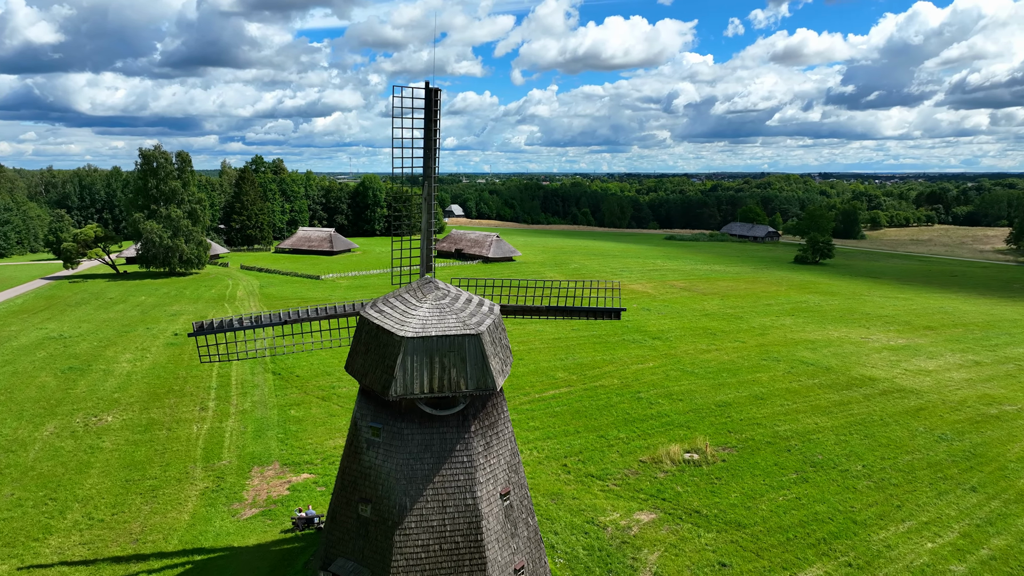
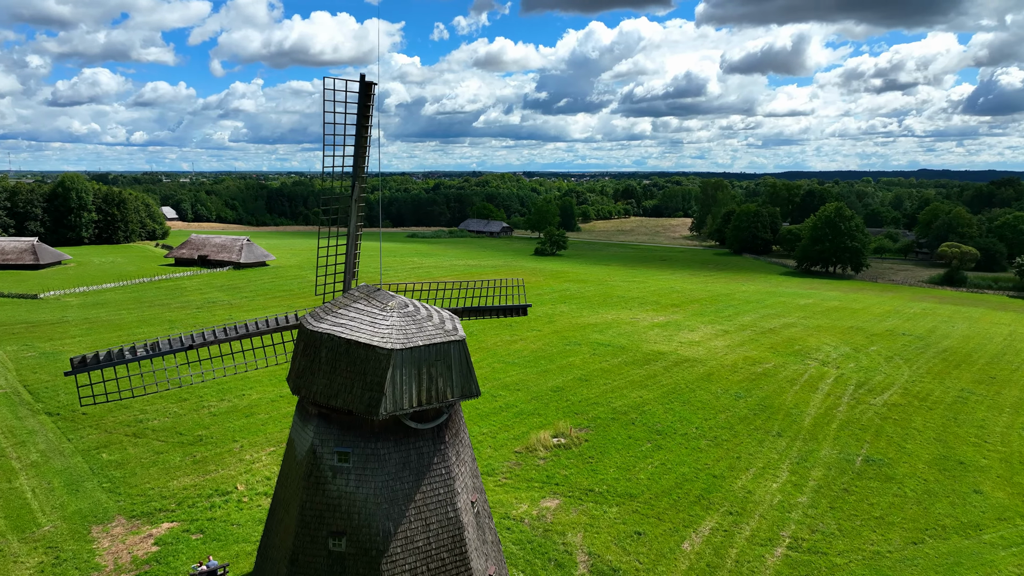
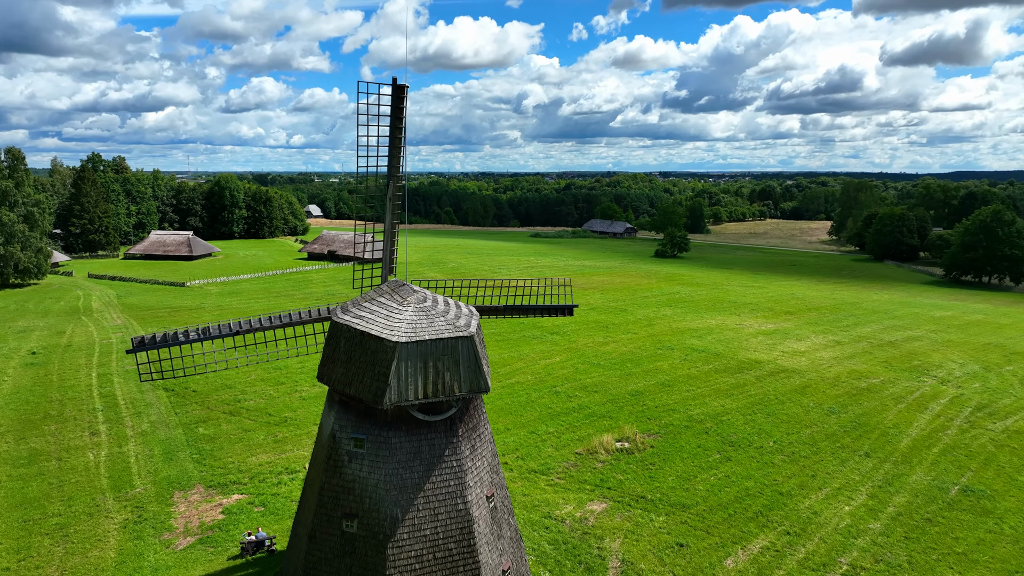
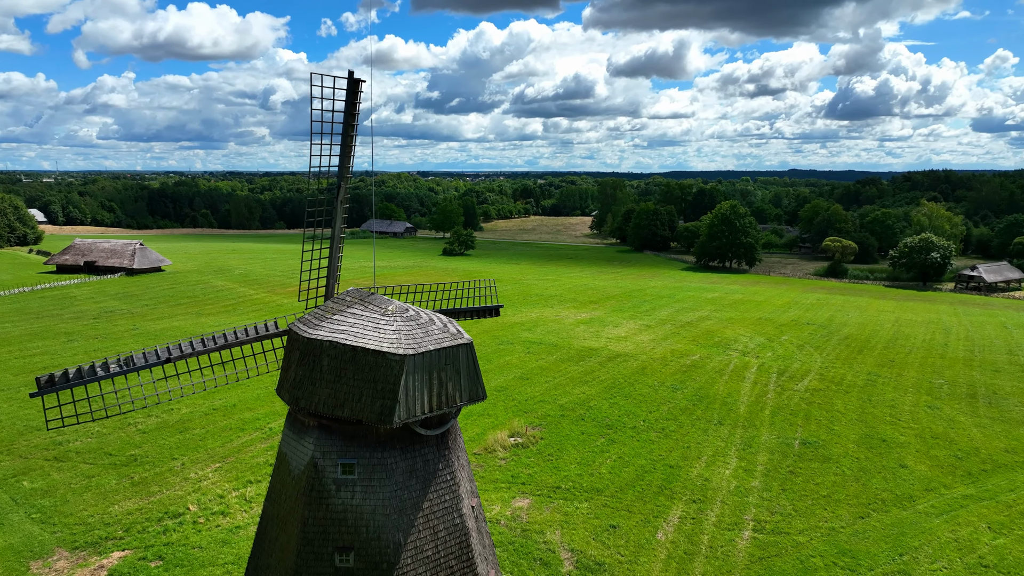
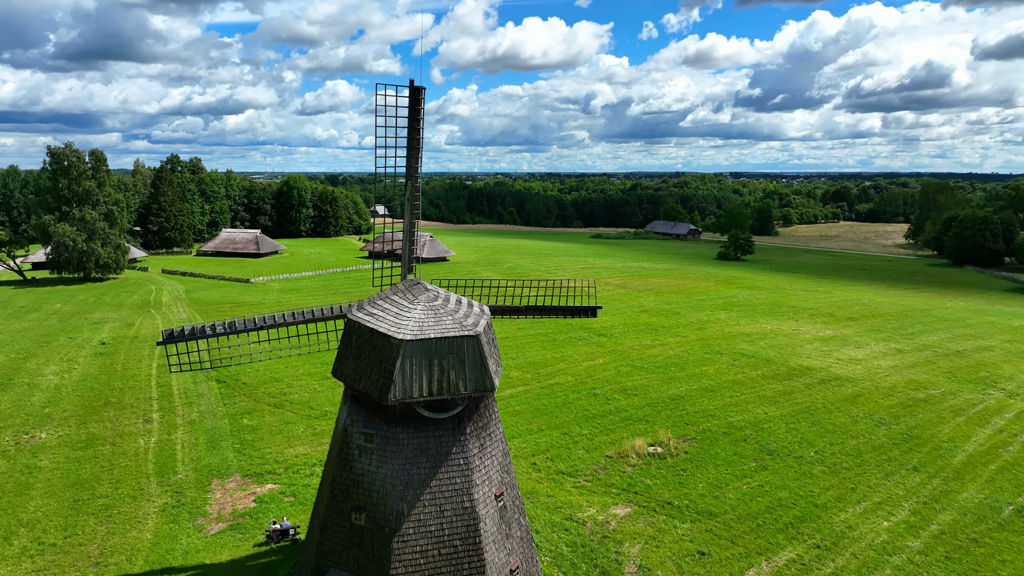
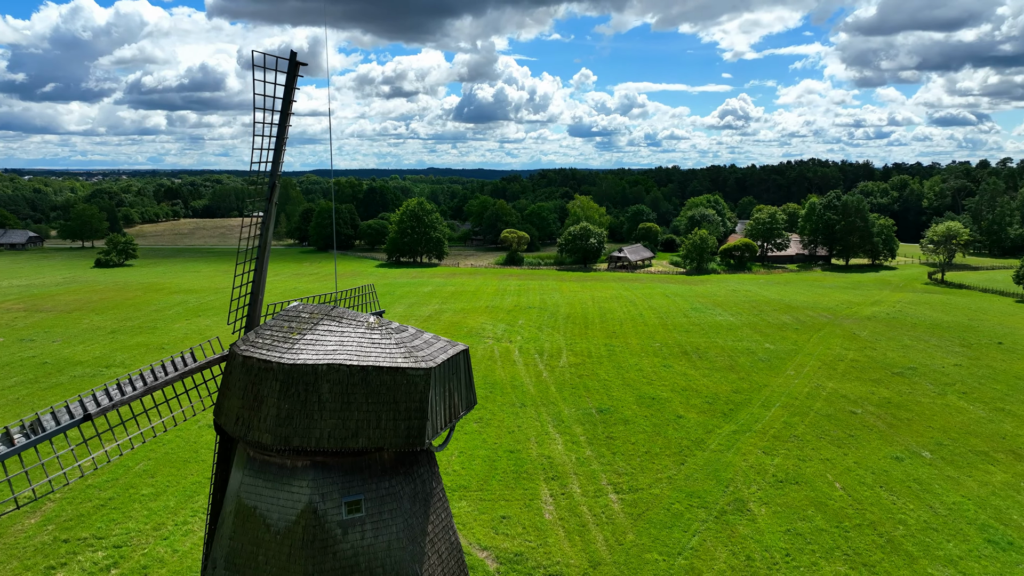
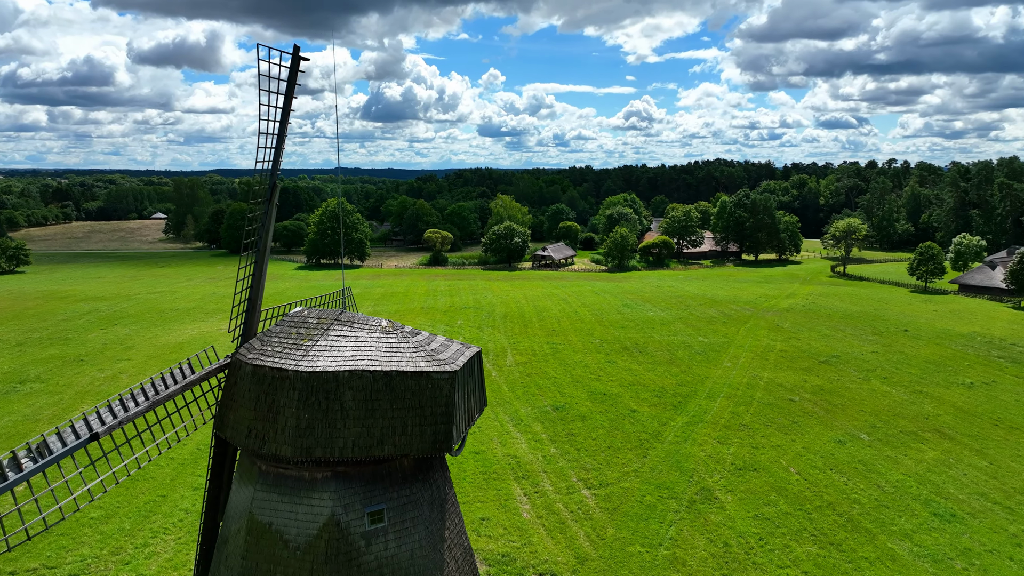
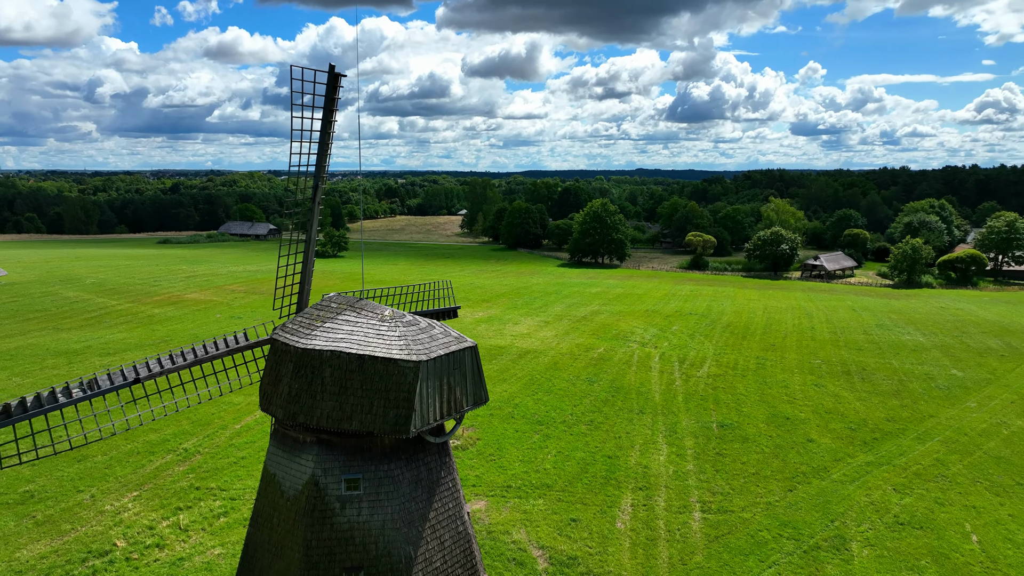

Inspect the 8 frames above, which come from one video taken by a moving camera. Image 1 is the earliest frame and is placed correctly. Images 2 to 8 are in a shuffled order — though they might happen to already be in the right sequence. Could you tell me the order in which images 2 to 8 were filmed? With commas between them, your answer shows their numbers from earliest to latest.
5, 3, 2, 4, 8, 6, 7
